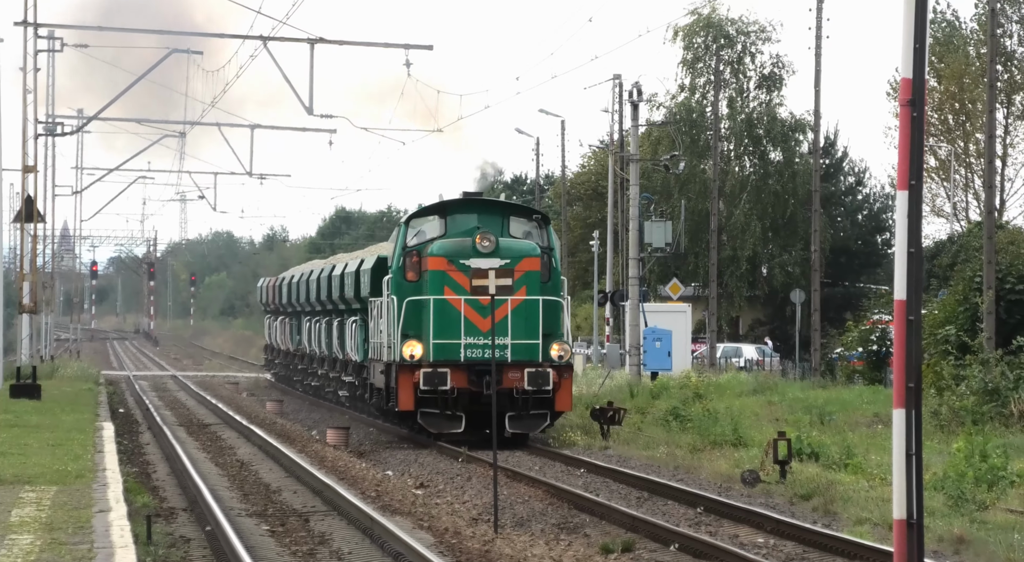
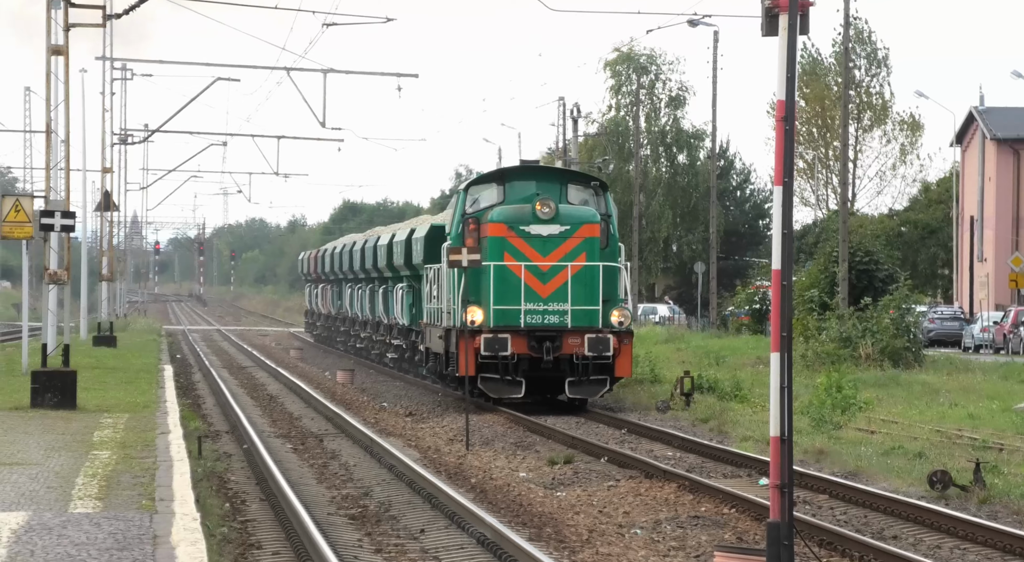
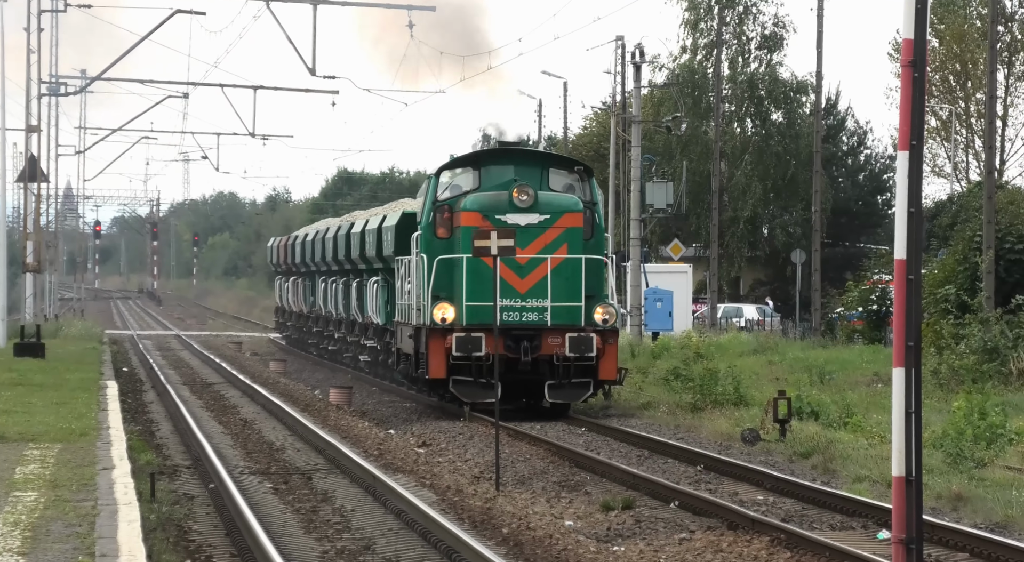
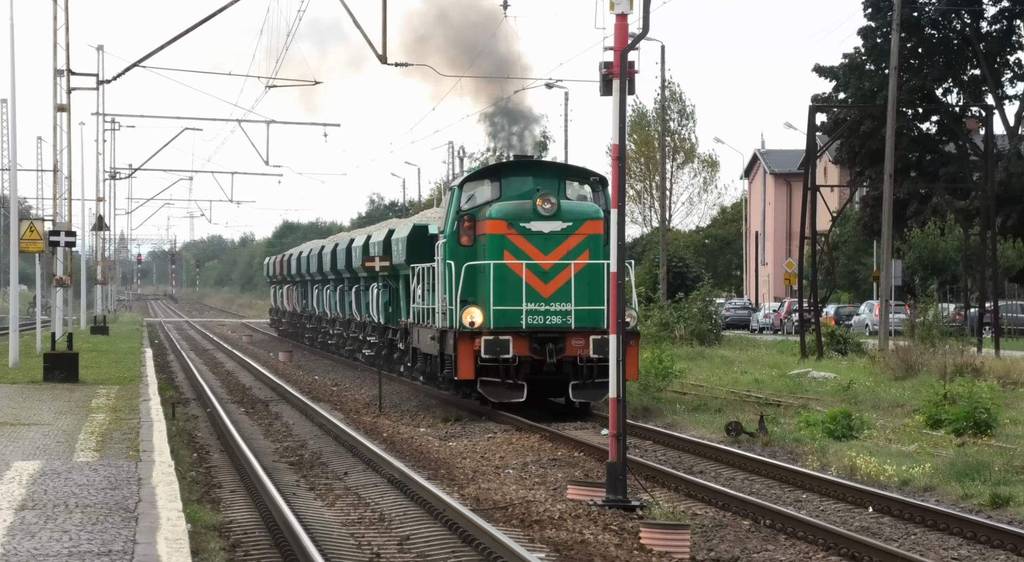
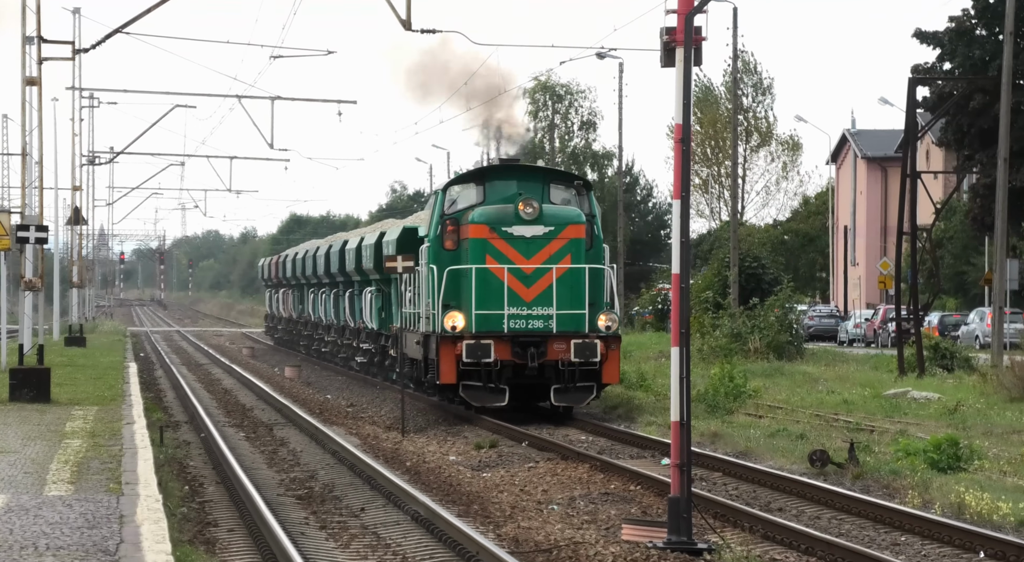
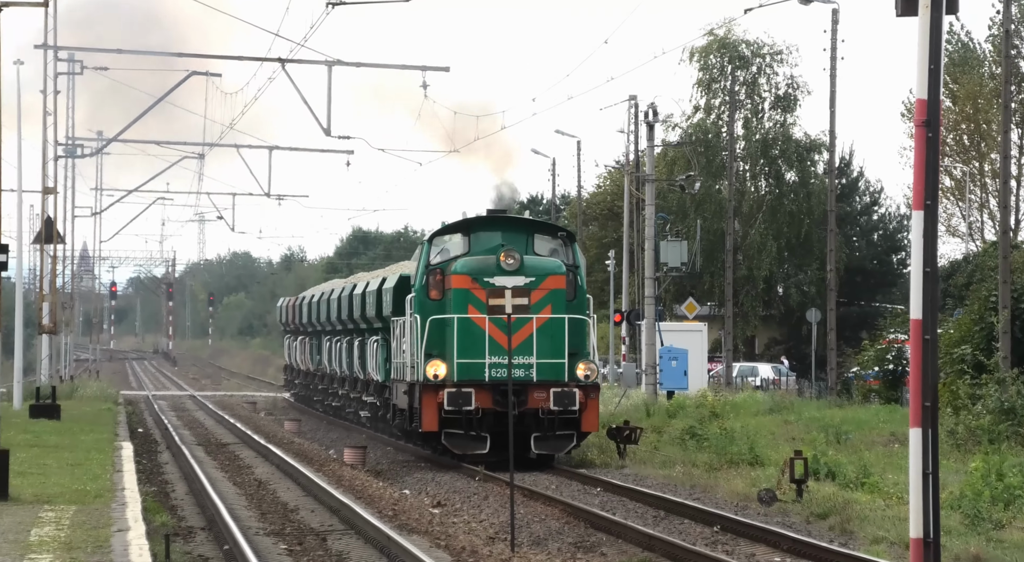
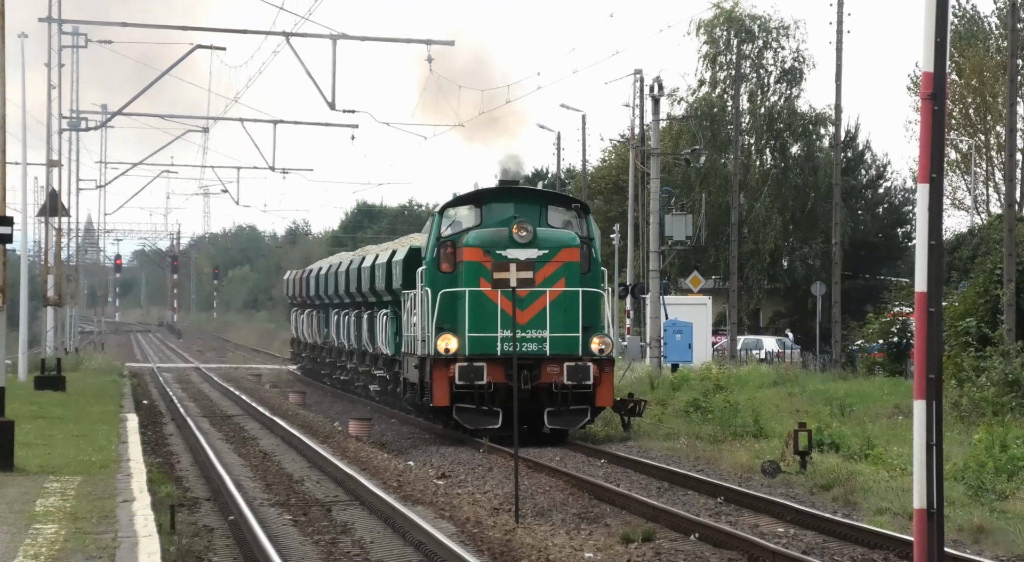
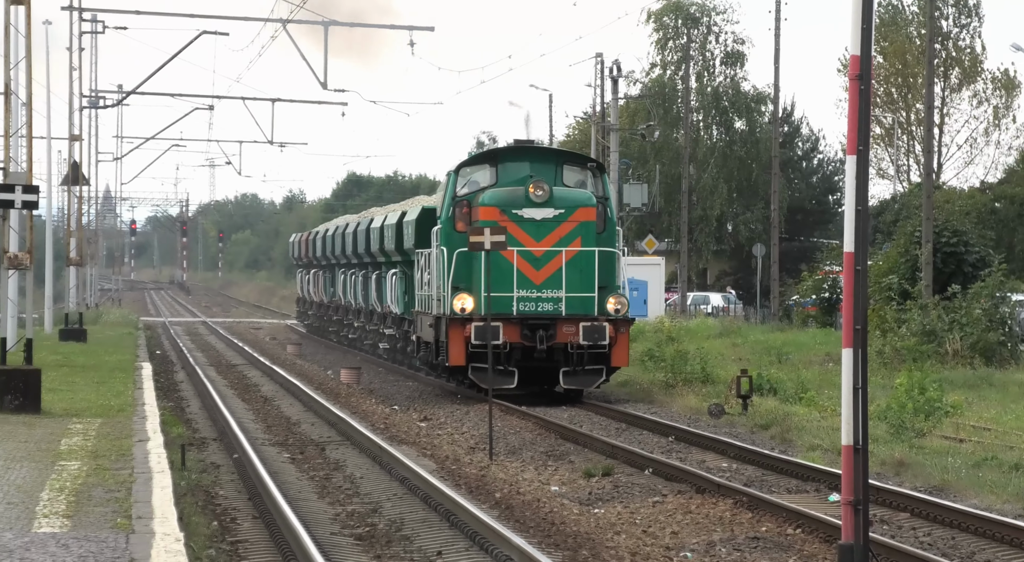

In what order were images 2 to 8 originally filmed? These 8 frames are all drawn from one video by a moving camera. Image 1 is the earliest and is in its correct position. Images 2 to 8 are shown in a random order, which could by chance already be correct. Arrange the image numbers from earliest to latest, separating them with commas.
6, 7, 3, 8, 2, 5, 4
